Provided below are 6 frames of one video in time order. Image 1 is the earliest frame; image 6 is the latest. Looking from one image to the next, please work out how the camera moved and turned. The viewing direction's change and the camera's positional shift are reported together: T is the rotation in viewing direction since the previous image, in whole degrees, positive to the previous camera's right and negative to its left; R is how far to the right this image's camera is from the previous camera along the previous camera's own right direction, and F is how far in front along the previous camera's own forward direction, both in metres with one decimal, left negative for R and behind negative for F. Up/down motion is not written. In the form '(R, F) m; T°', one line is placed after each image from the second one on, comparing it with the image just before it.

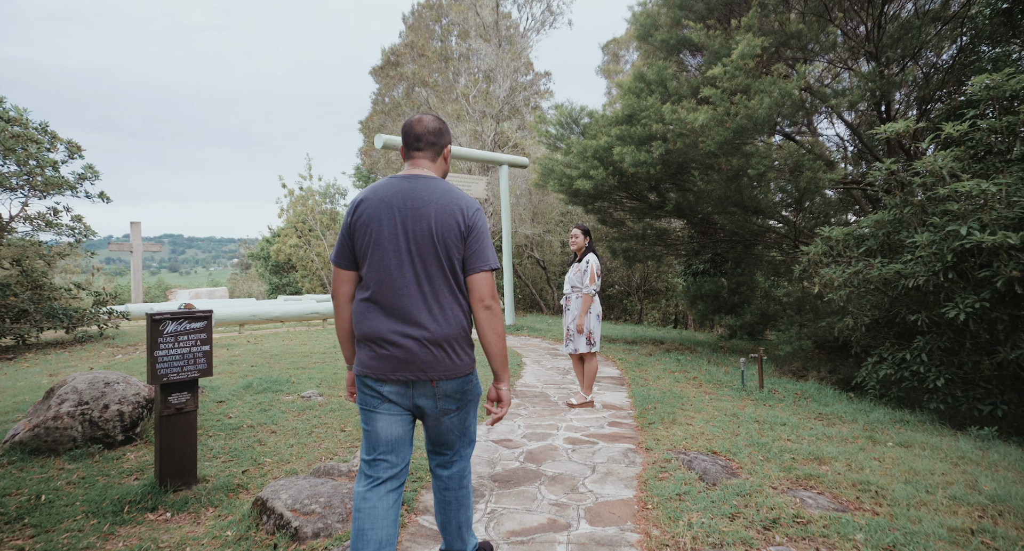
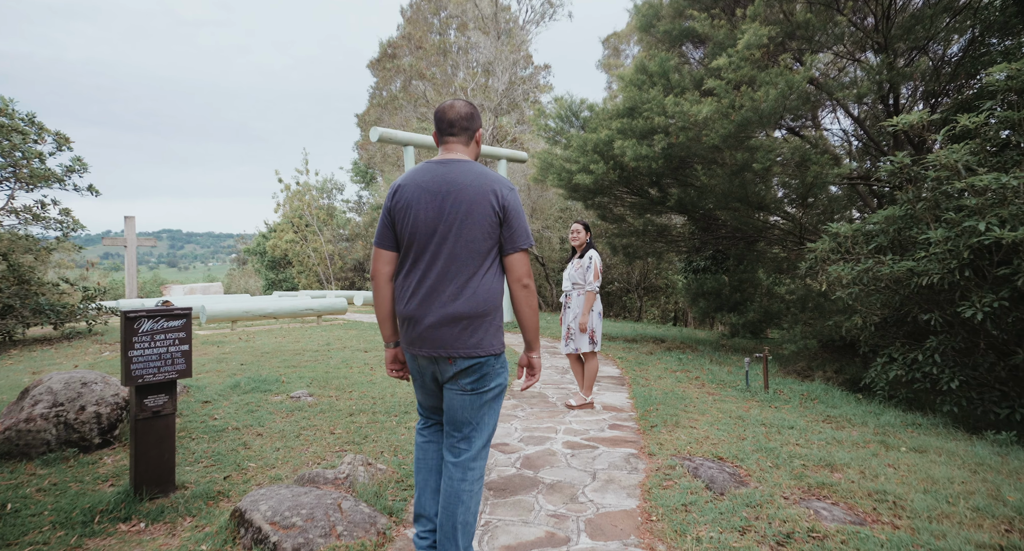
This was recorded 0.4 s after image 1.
(0.0, +0.2) m; 0°
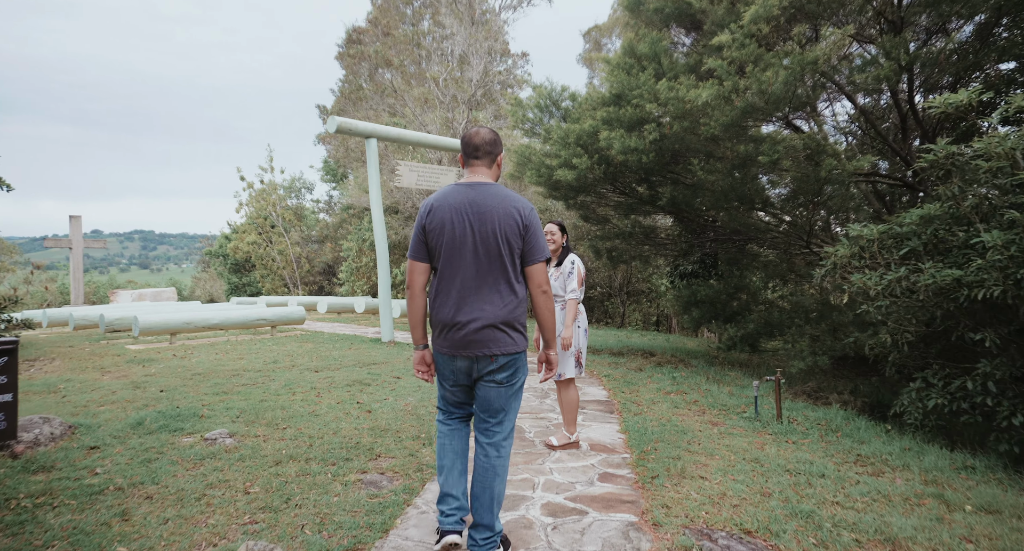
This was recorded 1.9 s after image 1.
(+0.1, +0.9) m; +2°
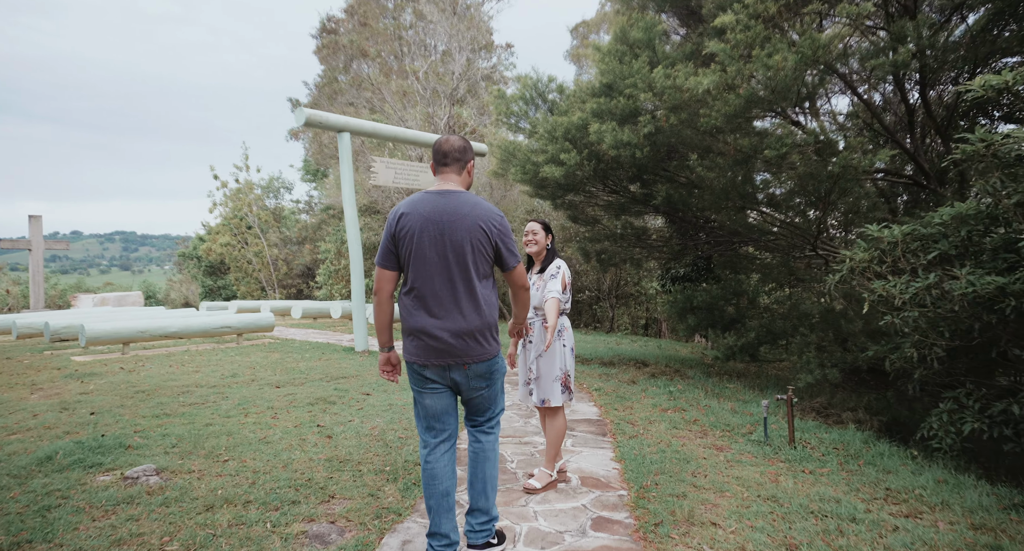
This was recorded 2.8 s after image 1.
(+0.1, +0.6) m; +1°
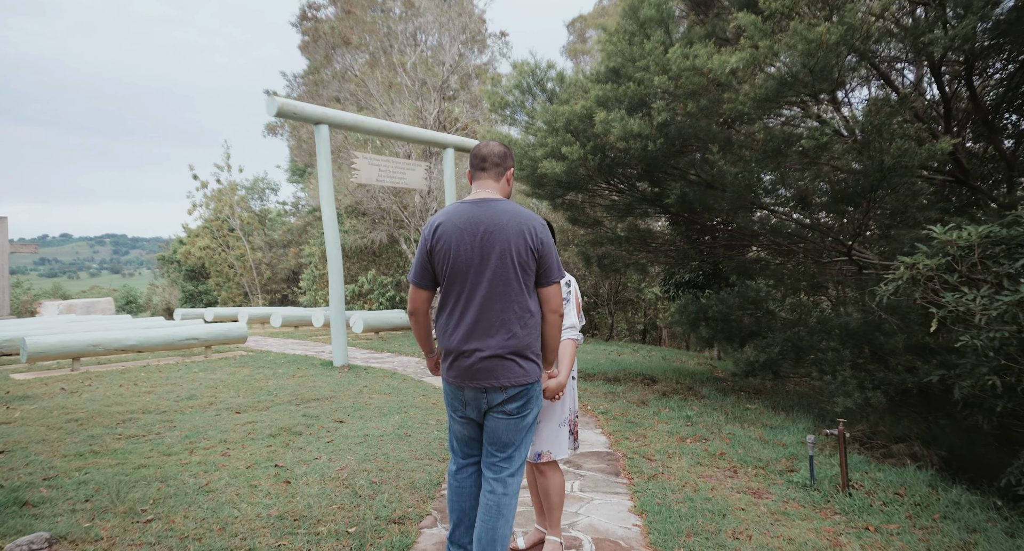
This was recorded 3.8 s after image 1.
(0.0, +0.7) m; +1°
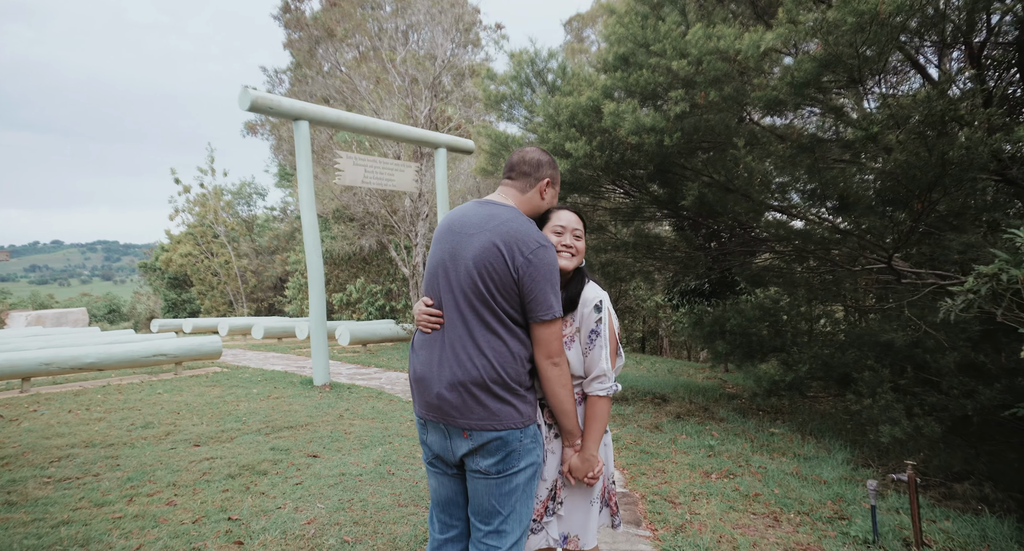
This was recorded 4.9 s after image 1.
(0.0, +0.6) m; +1°
